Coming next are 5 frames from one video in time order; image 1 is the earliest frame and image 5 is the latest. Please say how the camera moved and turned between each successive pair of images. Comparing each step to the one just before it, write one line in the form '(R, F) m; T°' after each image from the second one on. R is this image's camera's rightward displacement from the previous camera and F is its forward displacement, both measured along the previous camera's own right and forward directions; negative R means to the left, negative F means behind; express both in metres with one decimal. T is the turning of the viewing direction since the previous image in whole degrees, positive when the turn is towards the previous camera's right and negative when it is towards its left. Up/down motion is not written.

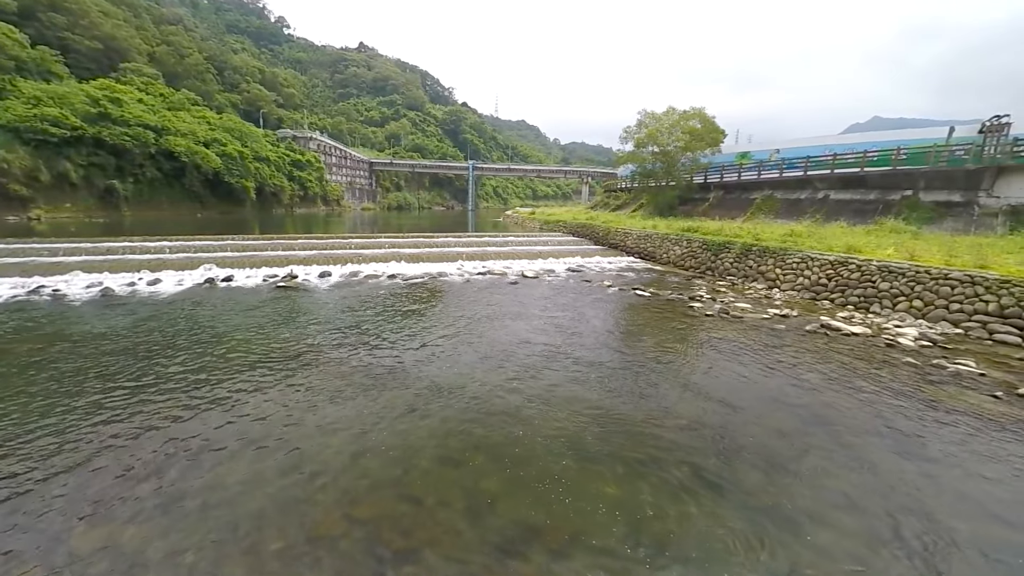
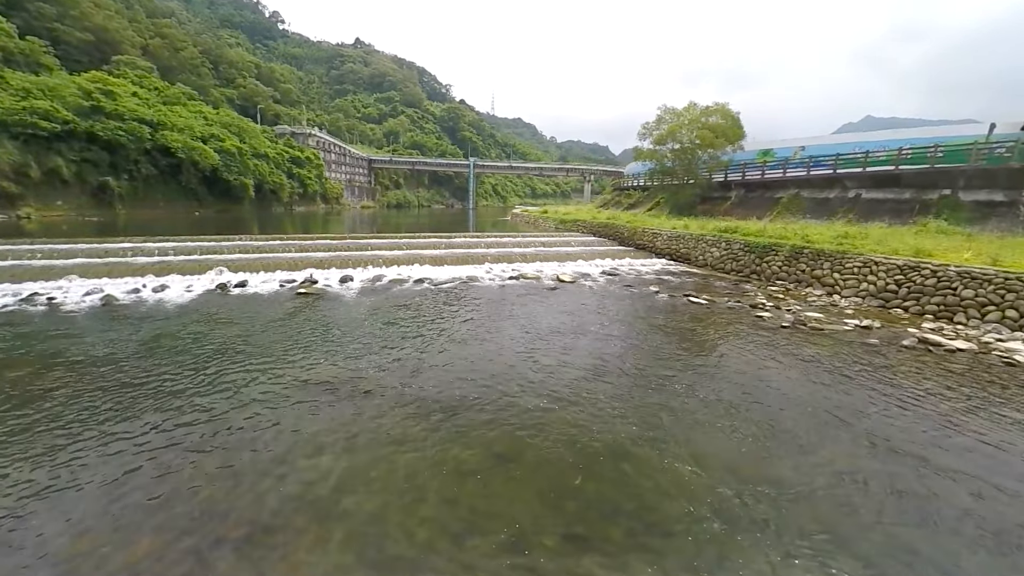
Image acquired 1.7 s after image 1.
(-1.4, +1.1) m; +1°
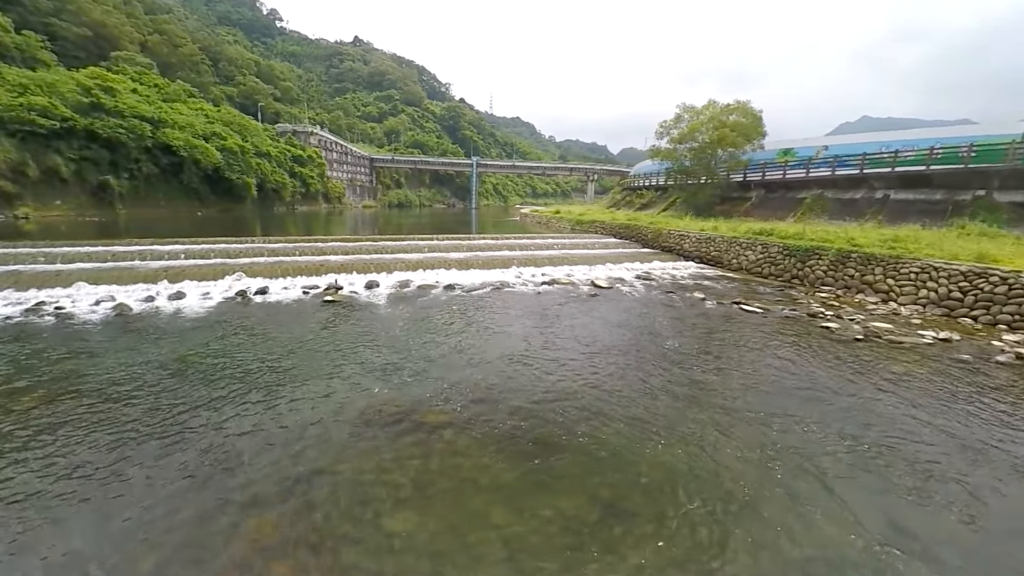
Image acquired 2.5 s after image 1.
(-1.2, +0.8) m; 0°
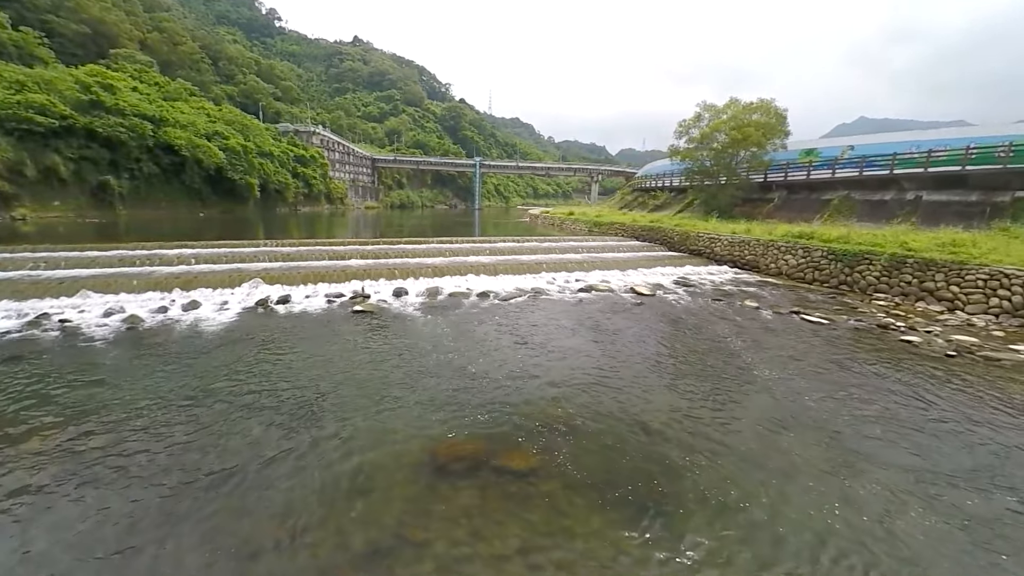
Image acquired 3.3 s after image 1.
(-1.1, +0.9) m; 0°
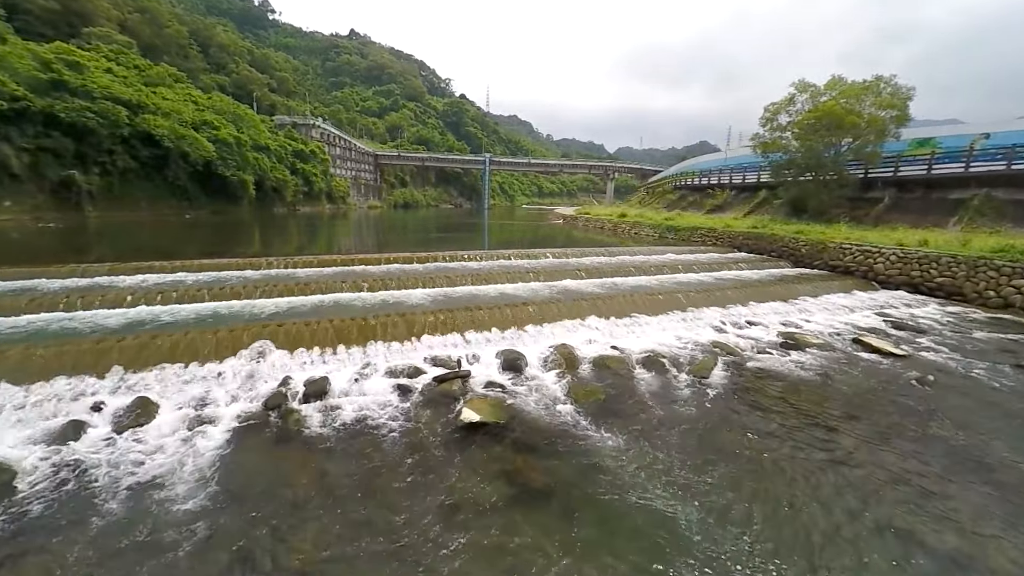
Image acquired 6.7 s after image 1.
(-3.2, +5.0) m; +1°
